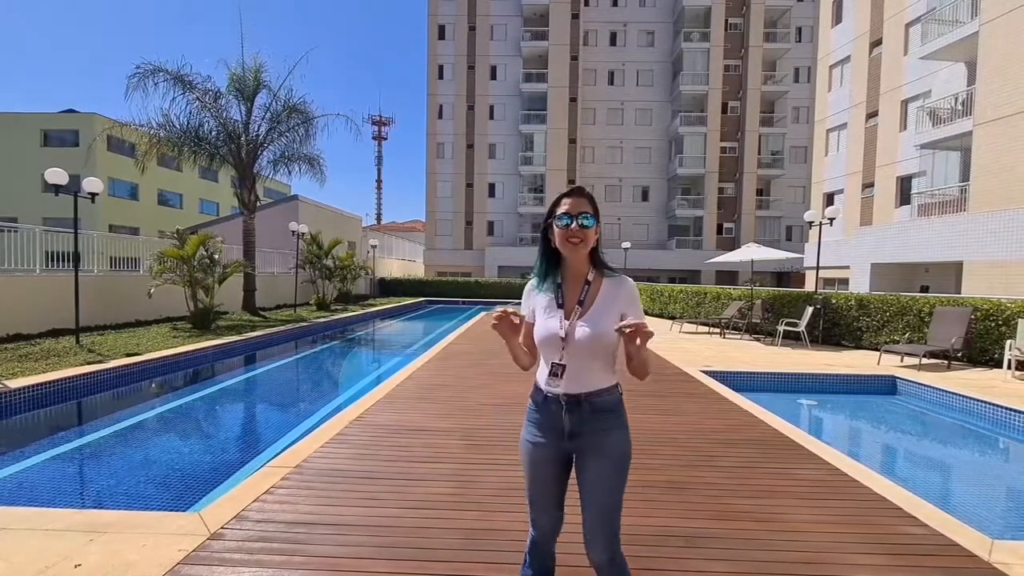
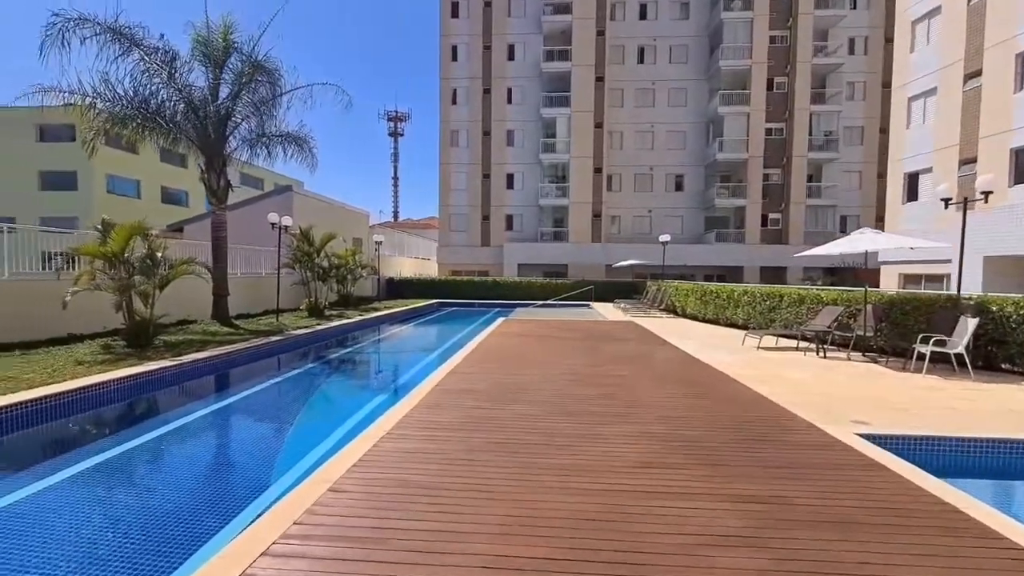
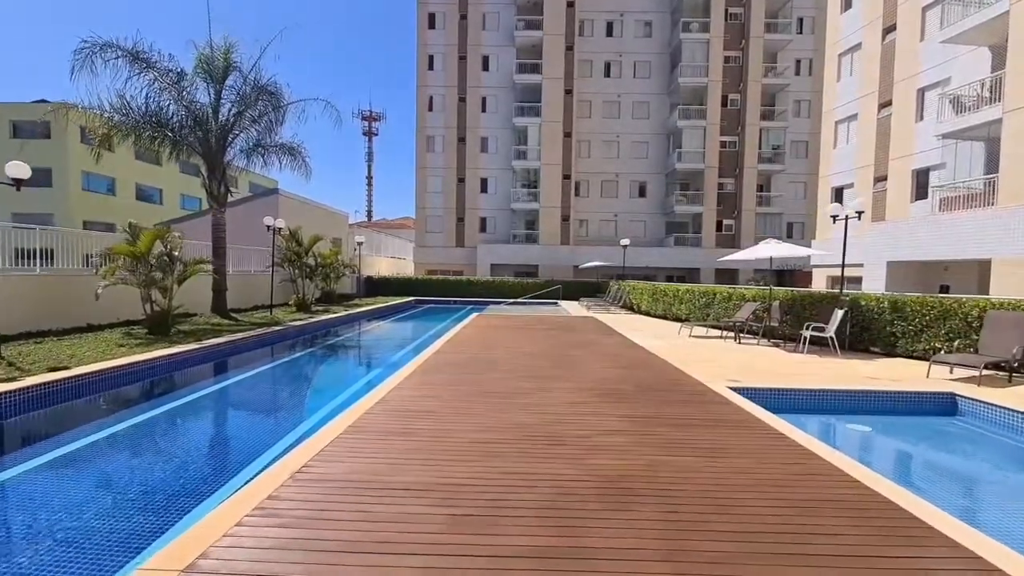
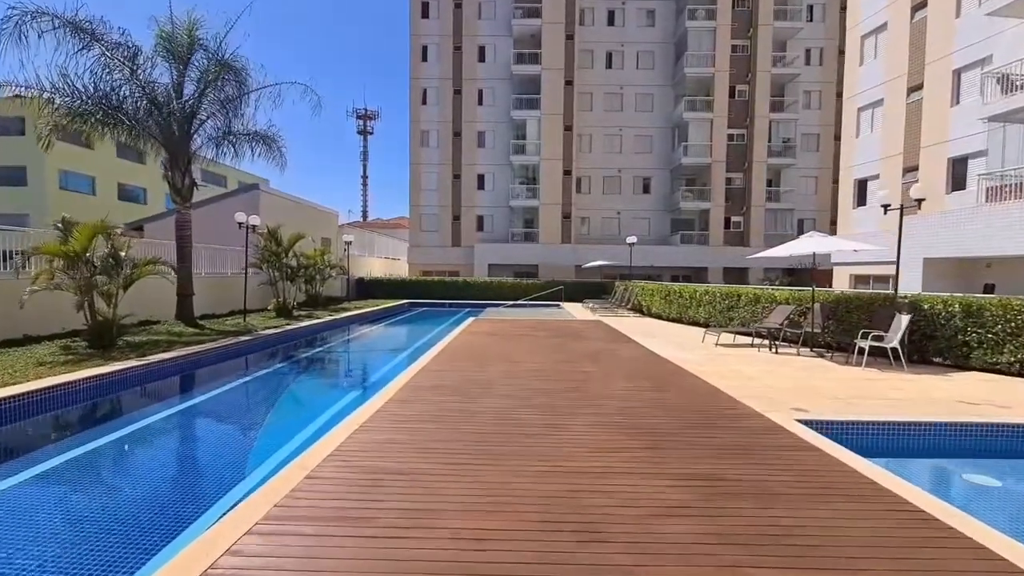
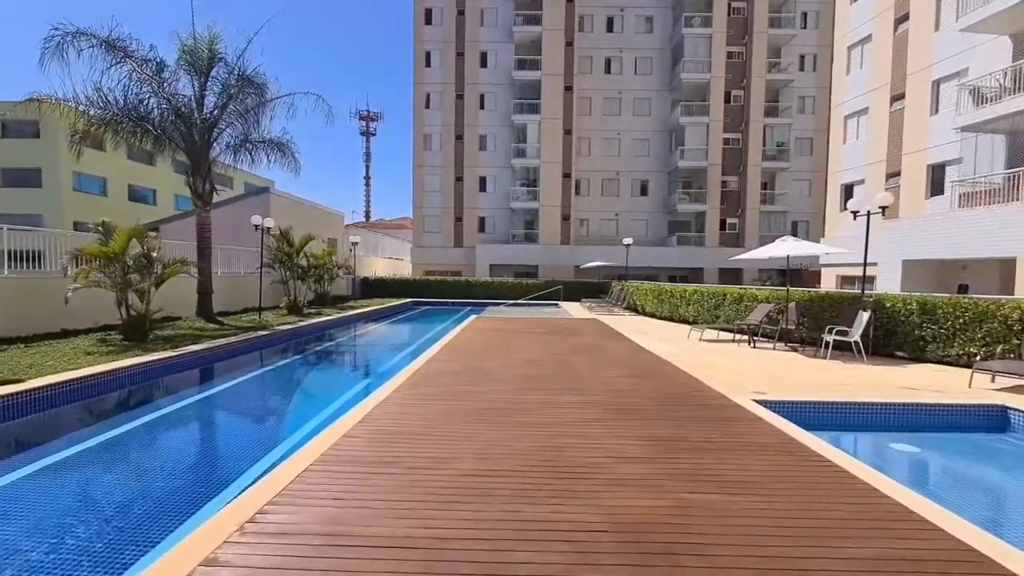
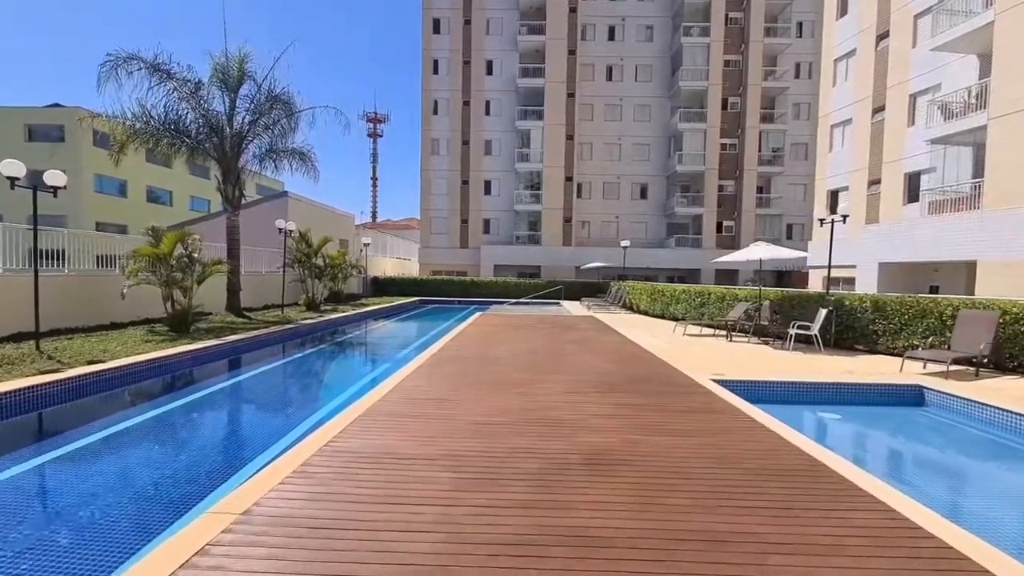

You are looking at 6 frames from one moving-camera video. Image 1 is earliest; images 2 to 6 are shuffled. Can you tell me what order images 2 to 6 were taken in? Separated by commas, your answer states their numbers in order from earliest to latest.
6, 3, 5, 4, 2
